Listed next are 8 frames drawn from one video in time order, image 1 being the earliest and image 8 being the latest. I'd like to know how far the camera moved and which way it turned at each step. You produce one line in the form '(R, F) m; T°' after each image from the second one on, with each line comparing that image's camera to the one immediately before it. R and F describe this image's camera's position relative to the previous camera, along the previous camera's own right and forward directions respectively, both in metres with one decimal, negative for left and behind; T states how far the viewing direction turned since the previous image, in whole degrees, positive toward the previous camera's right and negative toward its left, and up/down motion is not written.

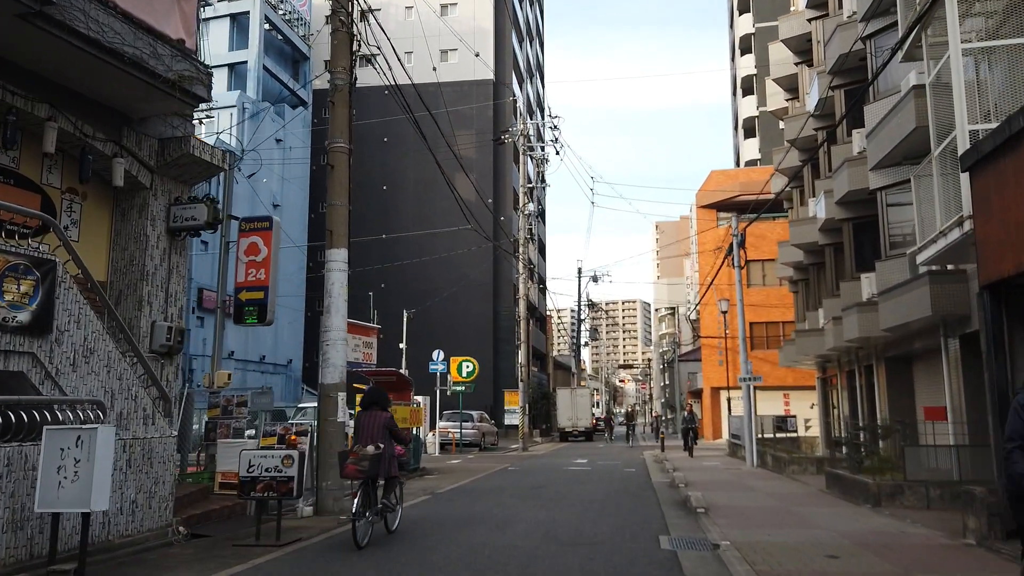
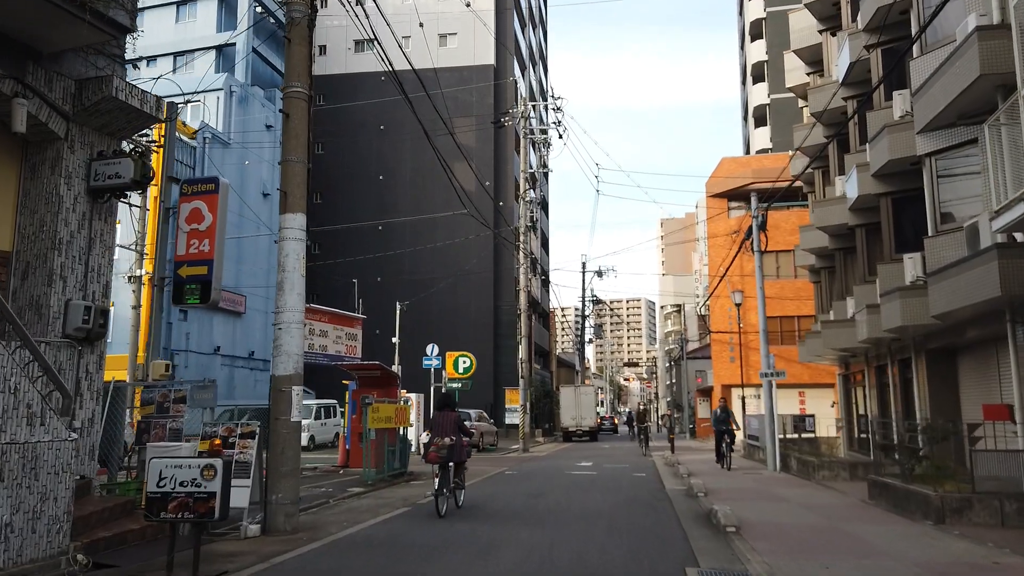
(+0.2, +1.9) m; 0°
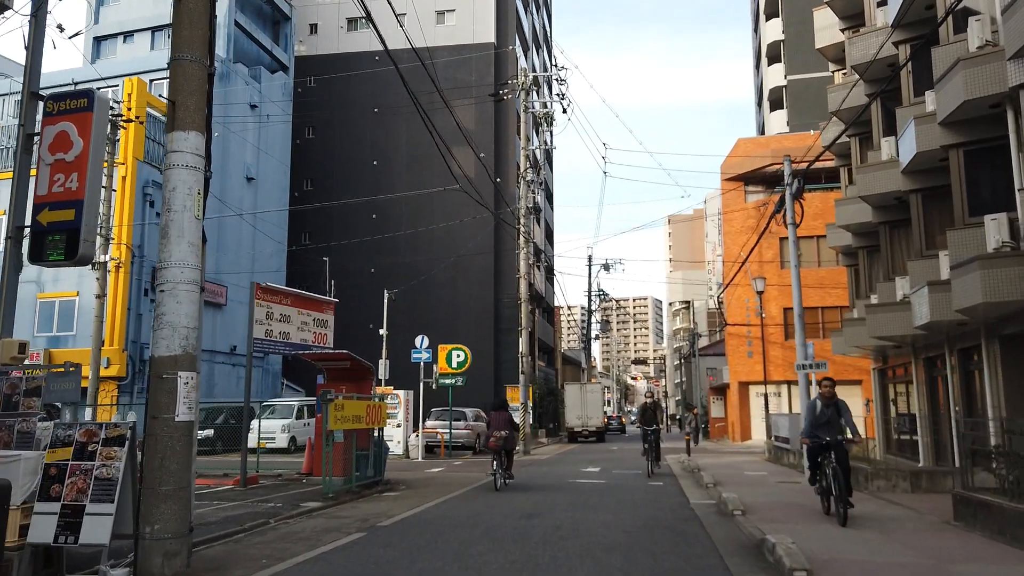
(+0.3, +2.7) m; 0°
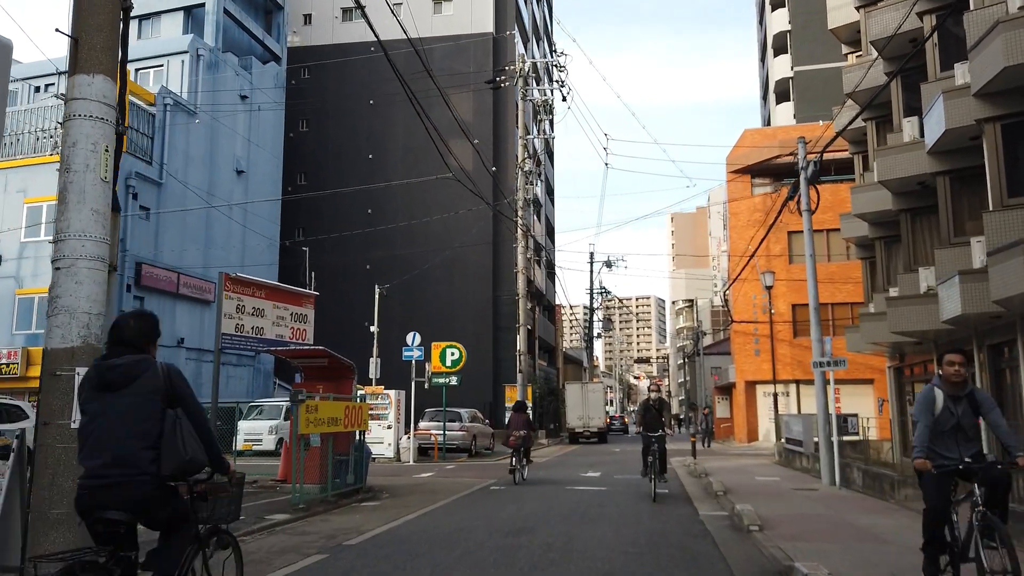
(+0.2, +1.2) m; 0°
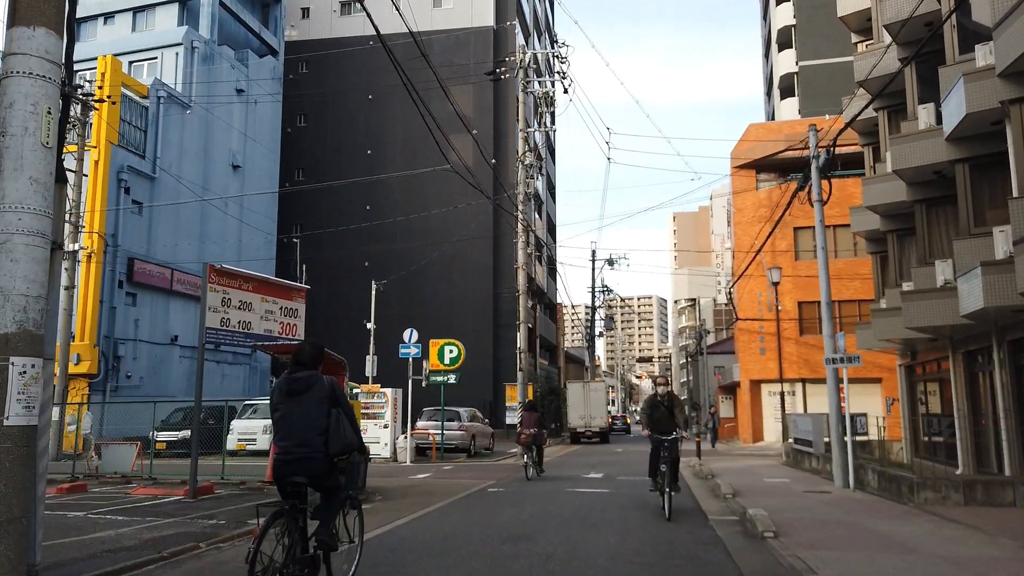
(+0.1, +0.6) m; 0°
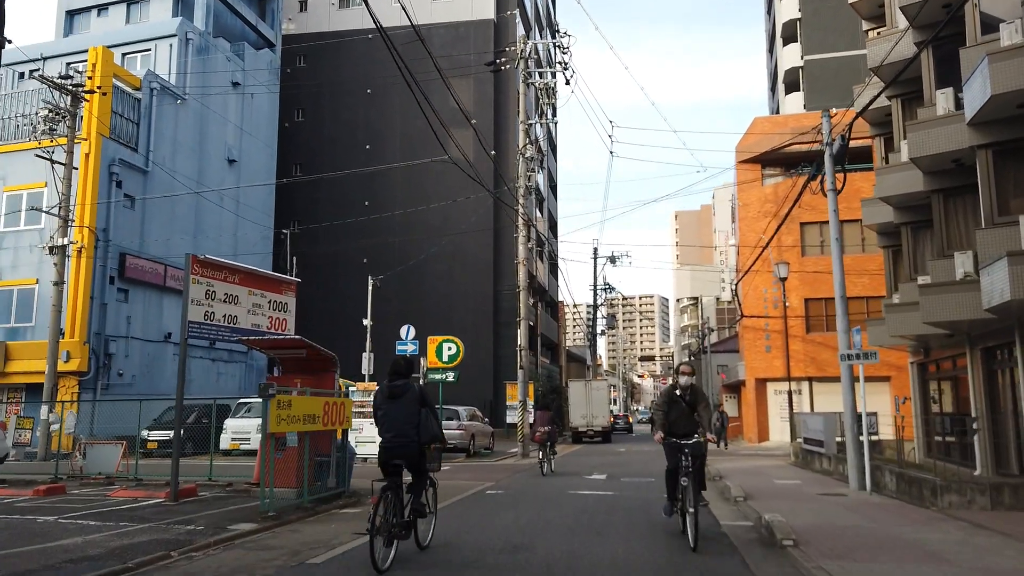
(0.0, +0.7) m; 0°
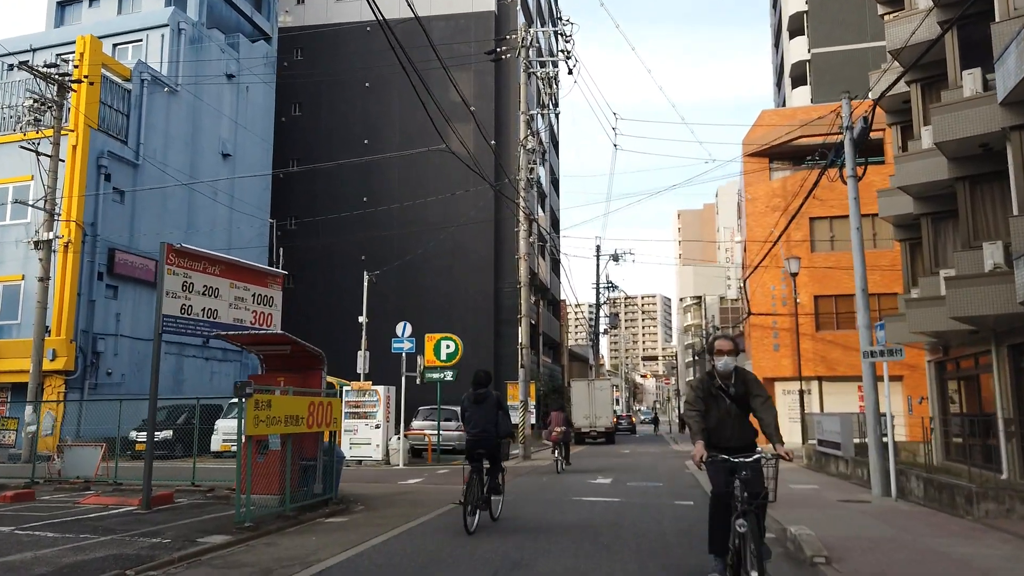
(0.0, +0.9) m; 0°
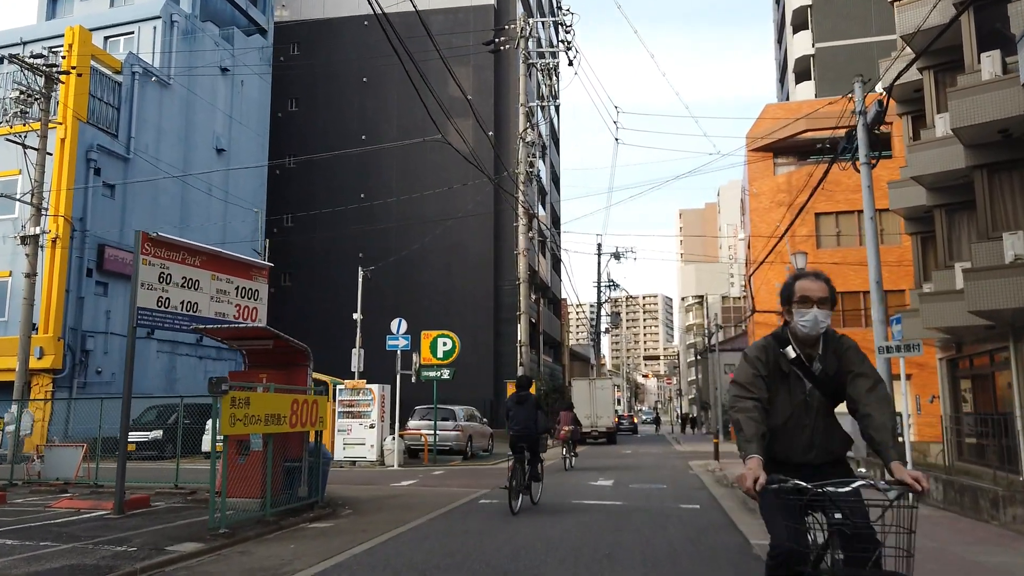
(+0.1, +0.6) m; 0°
